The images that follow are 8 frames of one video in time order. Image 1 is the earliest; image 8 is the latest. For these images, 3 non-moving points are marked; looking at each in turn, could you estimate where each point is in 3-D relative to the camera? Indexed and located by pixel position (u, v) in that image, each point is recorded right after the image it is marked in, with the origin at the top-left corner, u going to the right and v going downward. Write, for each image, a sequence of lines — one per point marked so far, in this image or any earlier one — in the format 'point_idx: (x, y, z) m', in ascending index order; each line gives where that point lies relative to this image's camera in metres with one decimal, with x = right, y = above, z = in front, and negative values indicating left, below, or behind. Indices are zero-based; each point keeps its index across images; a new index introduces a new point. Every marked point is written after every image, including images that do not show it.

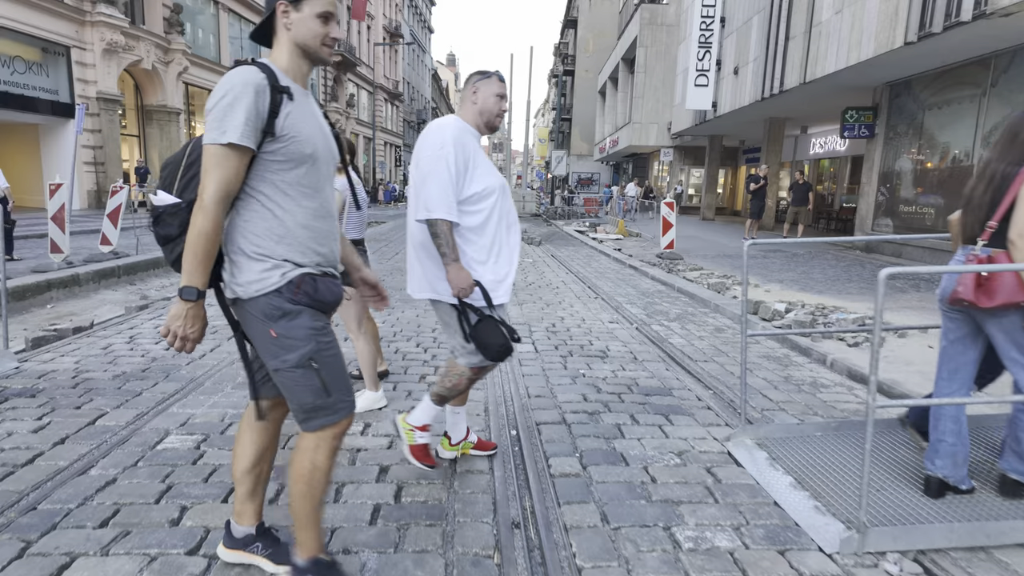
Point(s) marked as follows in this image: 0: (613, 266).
0: (+2.1, +0.5, +12.1) m
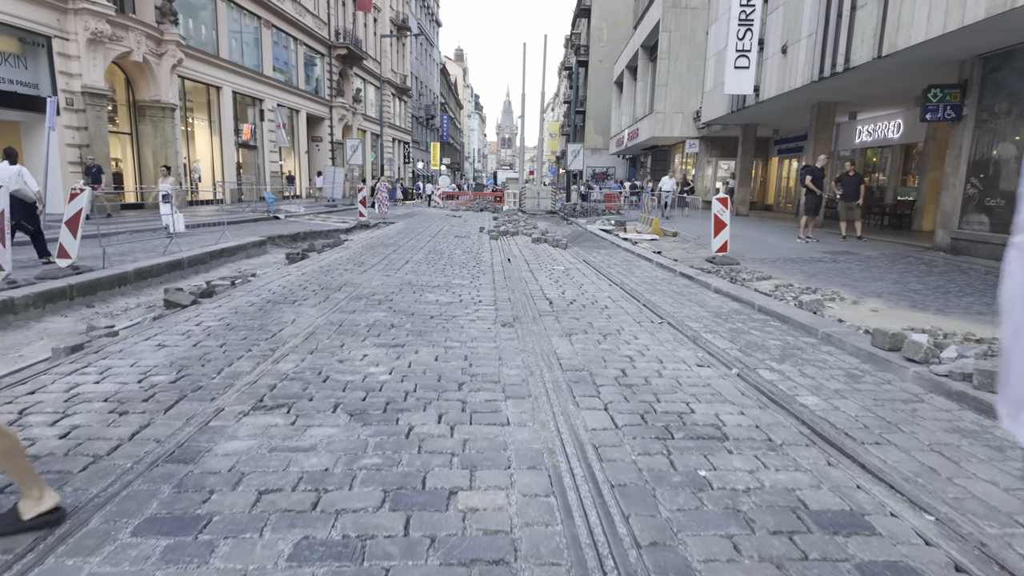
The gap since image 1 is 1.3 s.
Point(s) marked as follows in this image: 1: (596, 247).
0: (+2.7, +0.3, +10.3) m
1: (+2.1, +1.0, +14.6) m
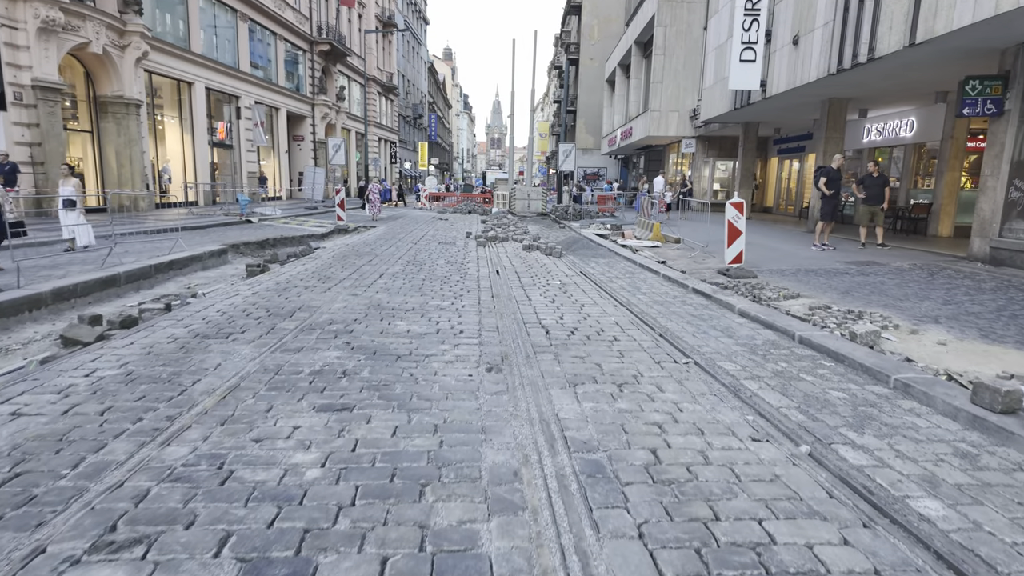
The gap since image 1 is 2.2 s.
0: (+2.5, 0.0, +9.1) m
1: (+1.8, +0.8, +13.3) m
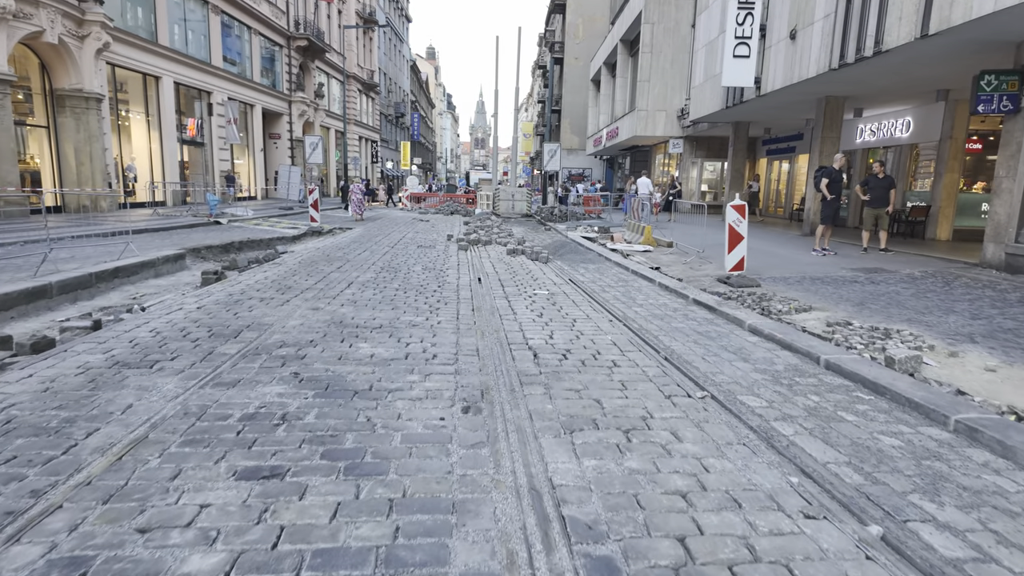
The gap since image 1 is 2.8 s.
0: (+2.2, -0.2, +8.3) m
1: (+1.5, +0.6, +12.4) m
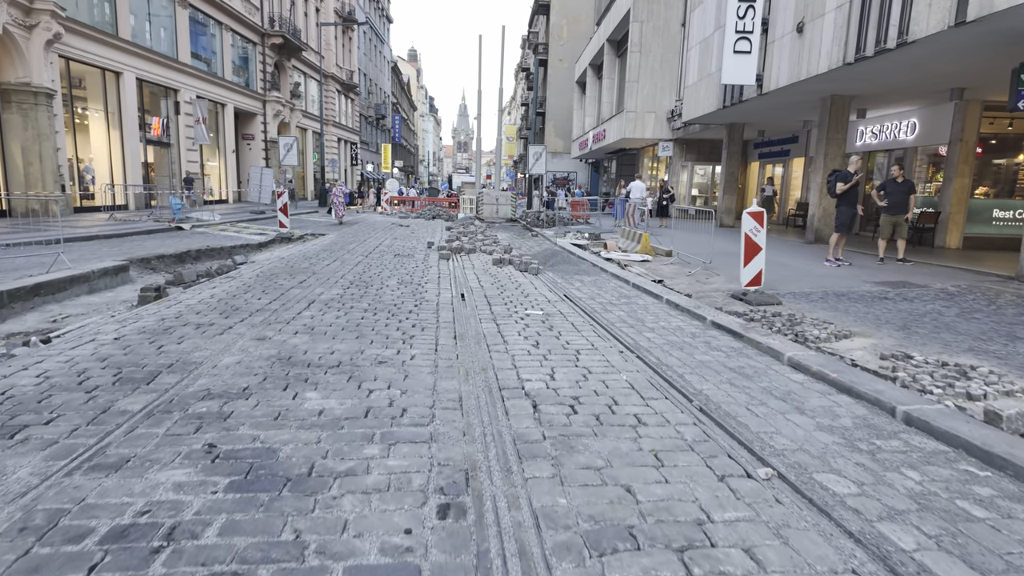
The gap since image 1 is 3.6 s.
0: (+2.1, -0.4, +7.1) m
1: (+1.2, +0.3, +11.3) m
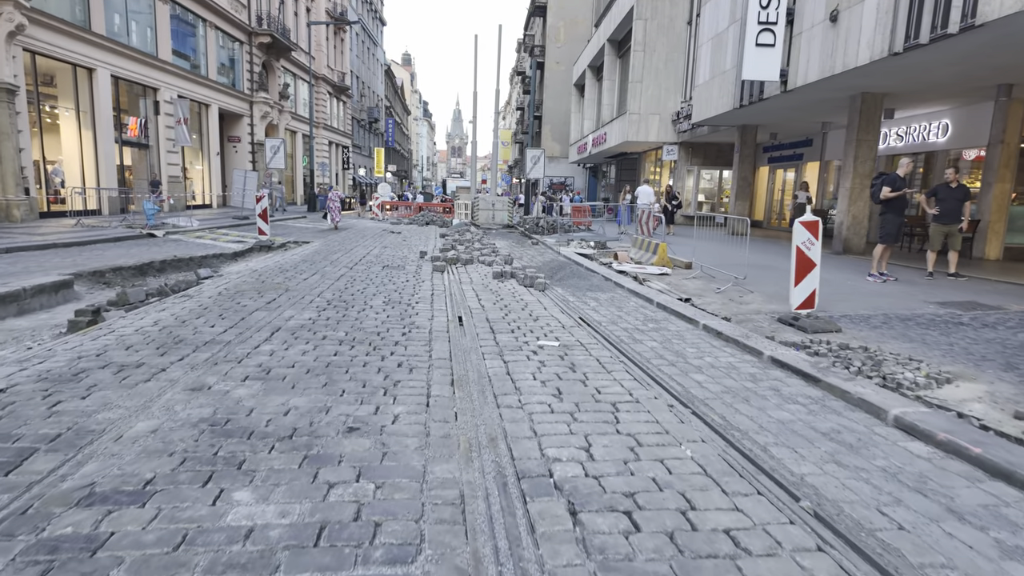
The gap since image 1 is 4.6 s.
0: (+2.2, -0.7, +5.8) m
1: (+1.3, 0.0, +10.0) m
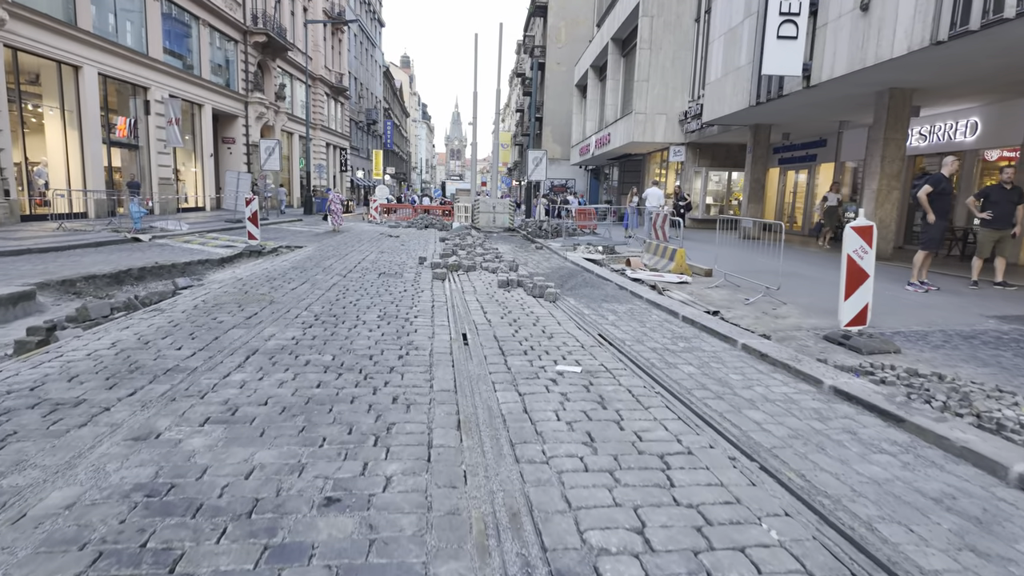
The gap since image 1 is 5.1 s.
0: (+2.3, -0.8, +5.0) m
1: (+1.4, -0.1, +9.1) m
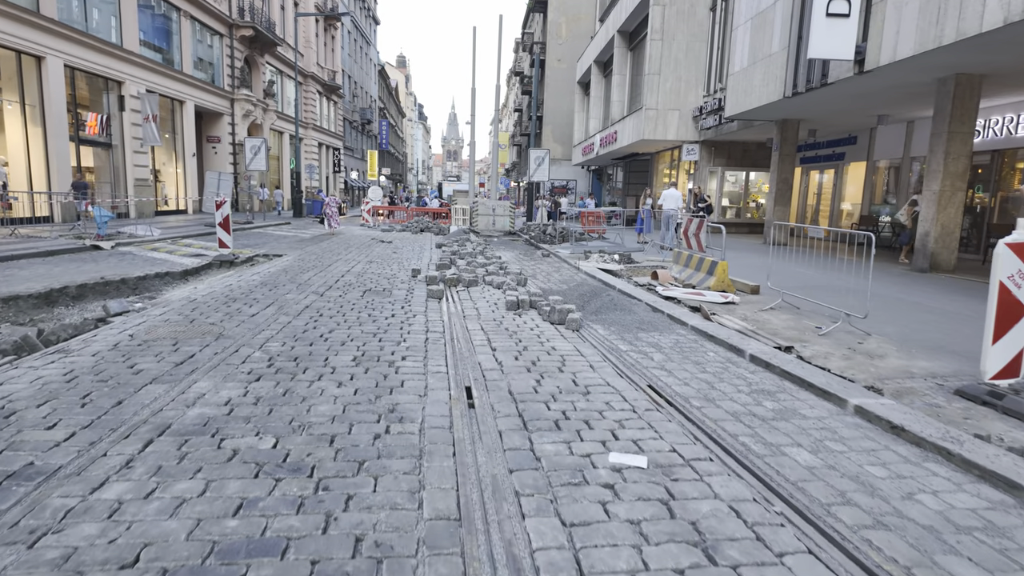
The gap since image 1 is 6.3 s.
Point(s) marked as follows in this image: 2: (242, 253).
0: (+2.5, -1.1, +3.3) m
1: (+1.6, -0.4, +7.4) m
2: (-6.4, +0.8, +14.1) m
